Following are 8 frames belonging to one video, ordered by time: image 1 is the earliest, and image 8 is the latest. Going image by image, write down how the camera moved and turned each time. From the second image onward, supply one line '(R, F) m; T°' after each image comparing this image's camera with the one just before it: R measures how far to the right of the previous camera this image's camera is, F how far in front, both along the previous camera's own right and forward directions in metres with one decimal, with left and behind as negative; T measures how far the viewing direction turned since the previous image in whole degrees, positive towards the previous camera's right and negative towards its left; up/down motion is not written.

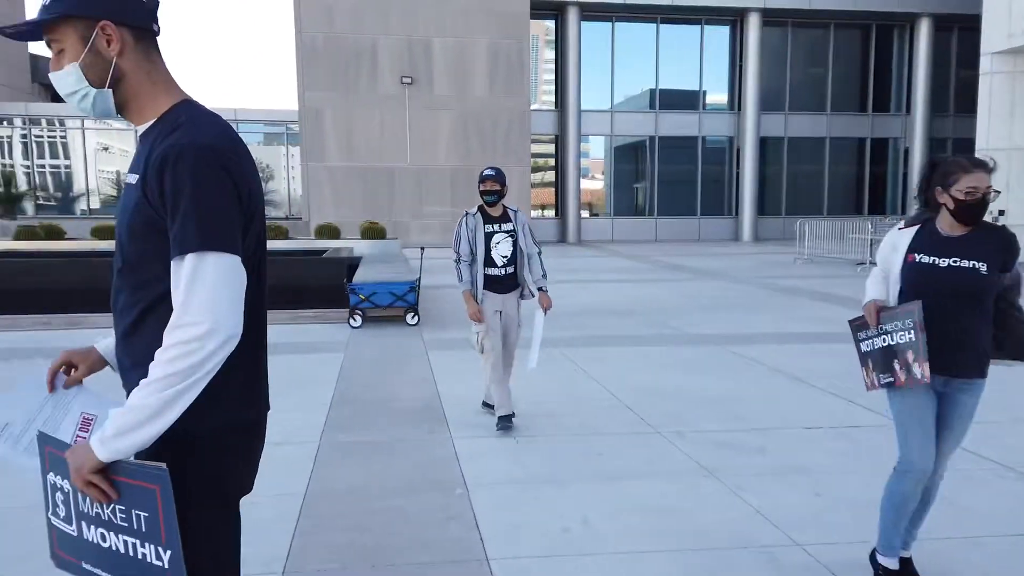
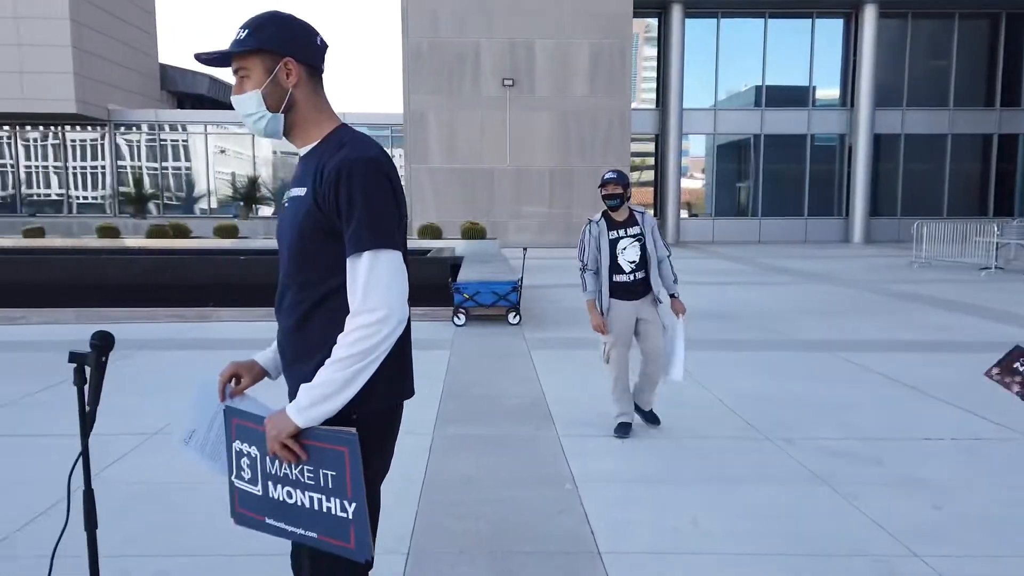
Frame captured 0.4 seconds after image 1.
(-0.1, -0.1) m; -8°
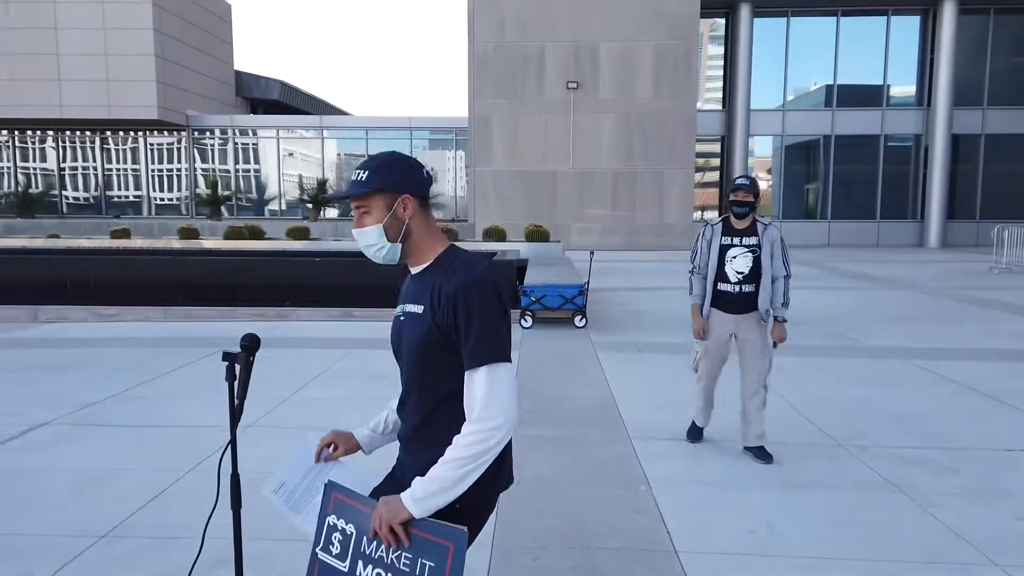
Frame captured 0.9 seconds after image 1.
(-0.1, -0.2) m; -5°
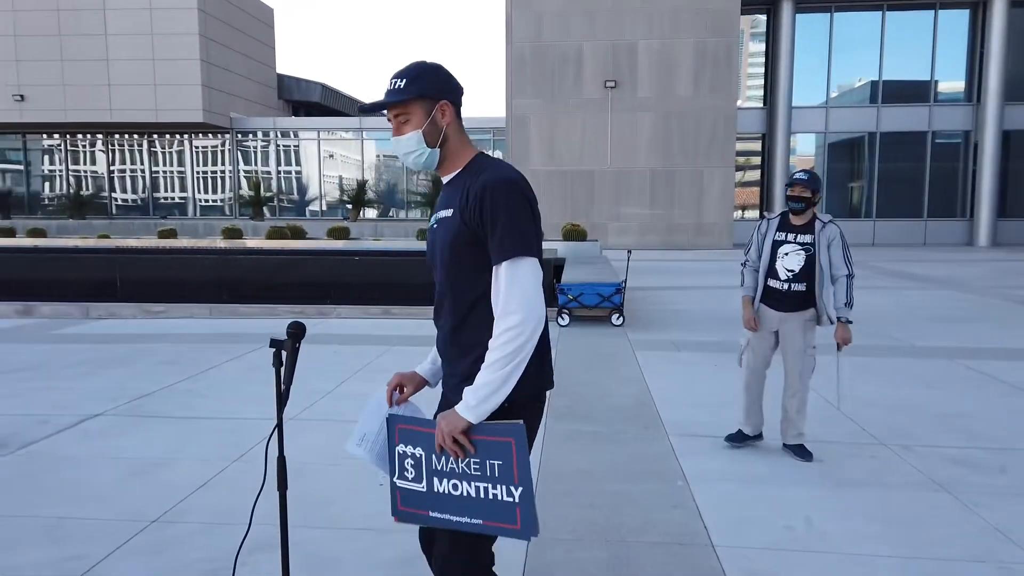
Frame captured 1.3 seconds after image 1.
(0.0, 0.0) m; -3°
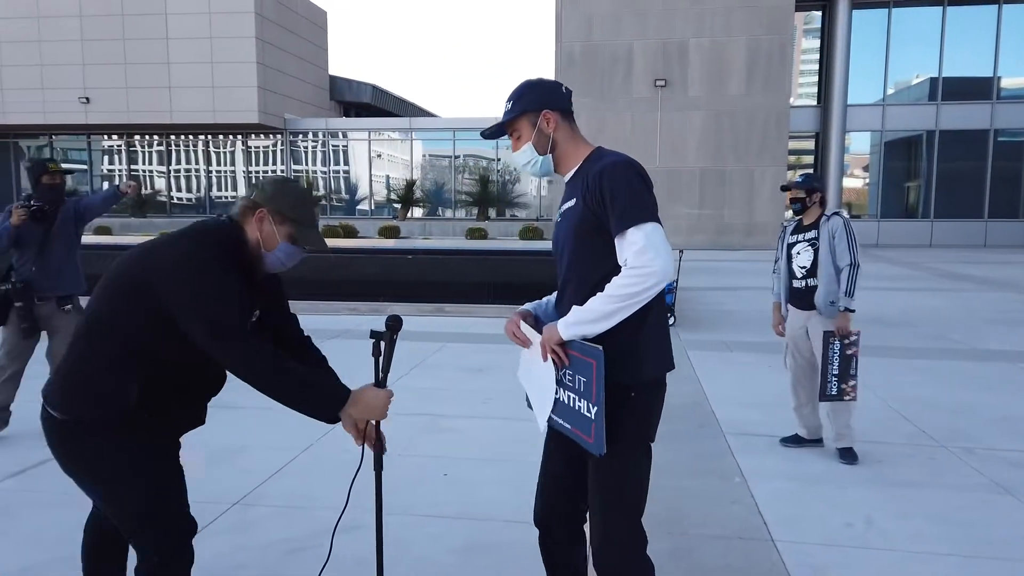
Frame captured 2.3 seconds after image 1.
(-0.1, -0.1) m; -4°
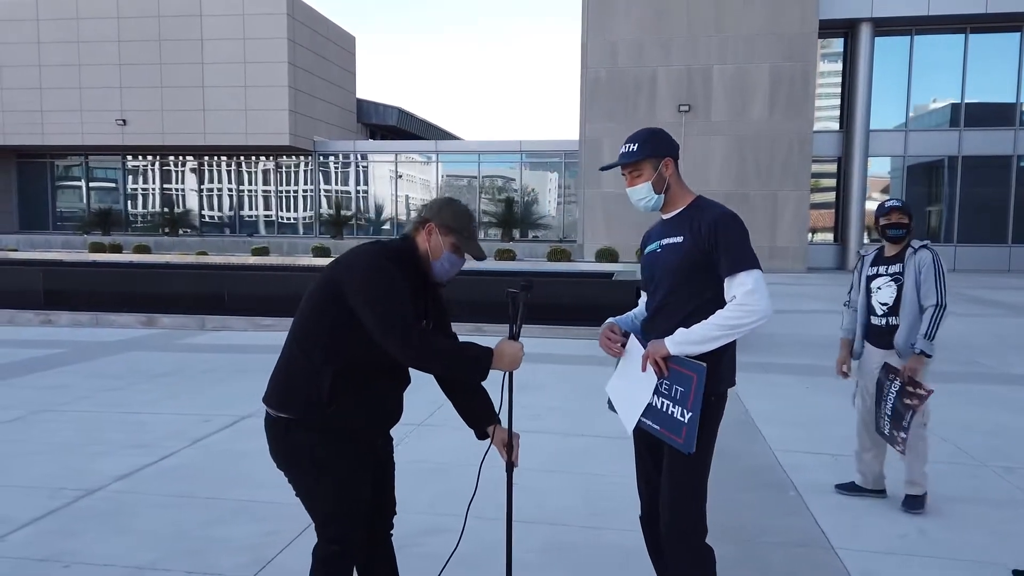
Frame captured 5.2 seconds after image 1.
(-0.3, -0.3) m; -1°
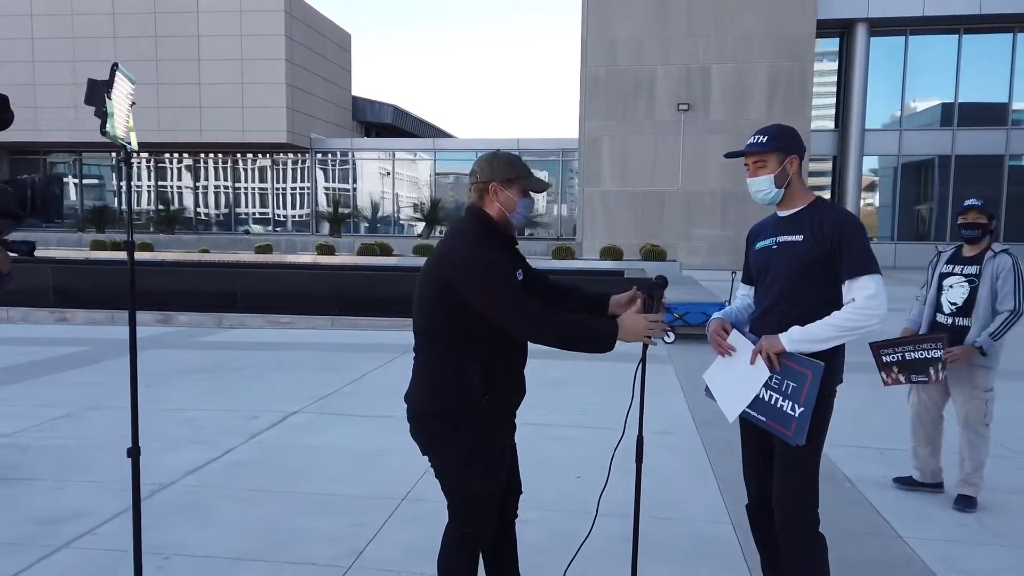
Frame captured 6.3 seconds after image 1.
(-0.5, -0.1) m; +1°
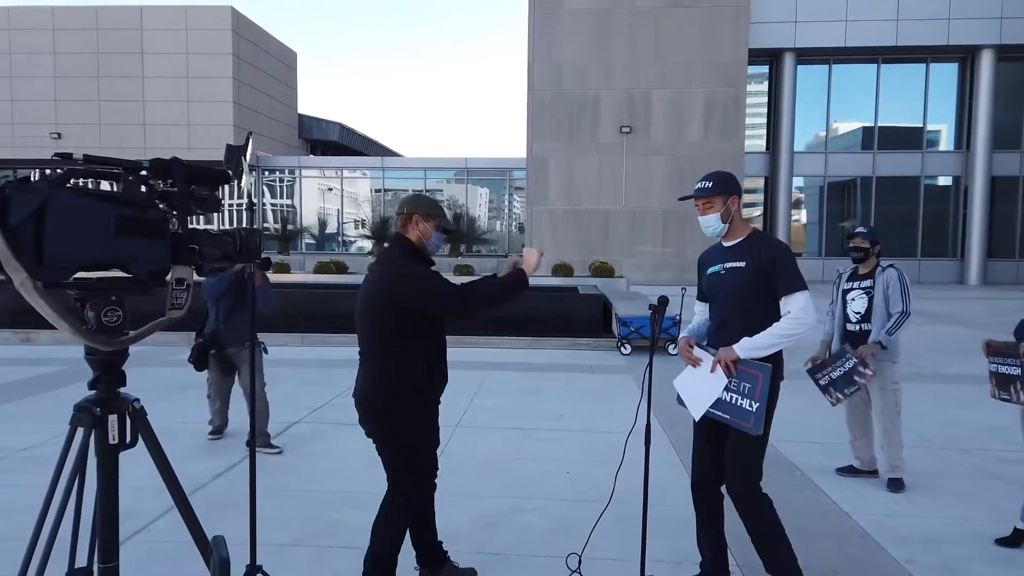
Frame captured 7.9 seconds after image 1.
(-0.4, -0.6) m; +5°
